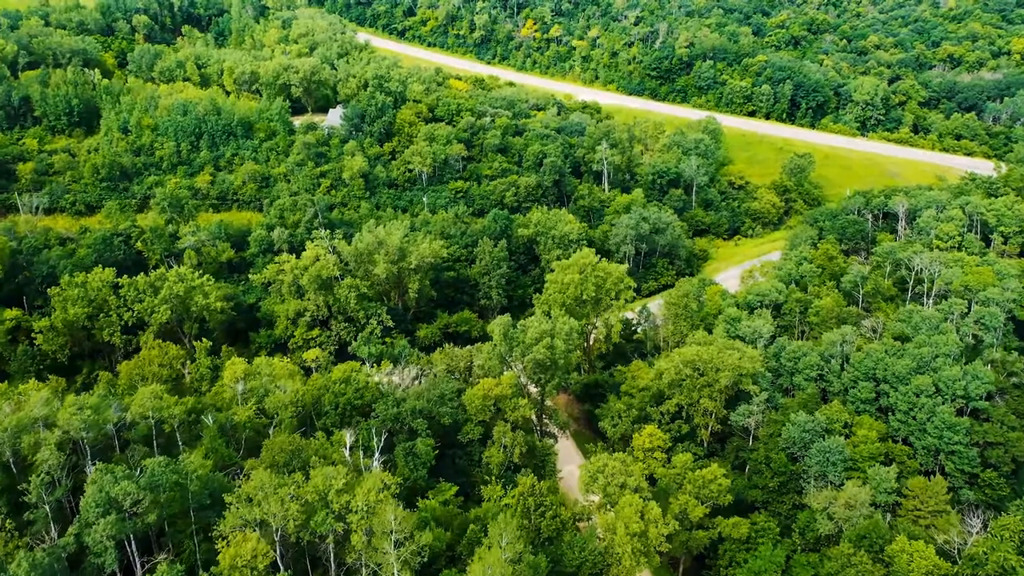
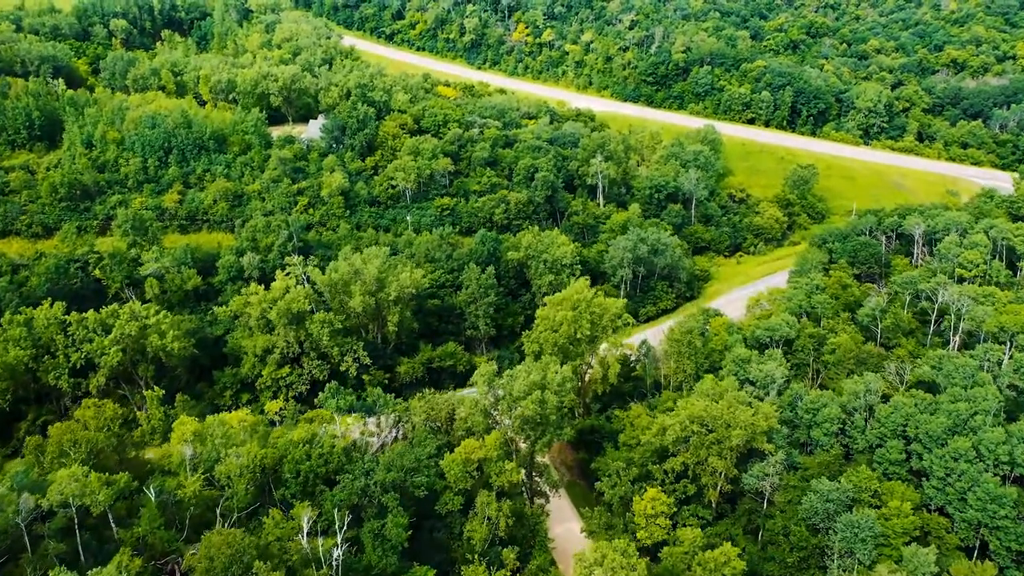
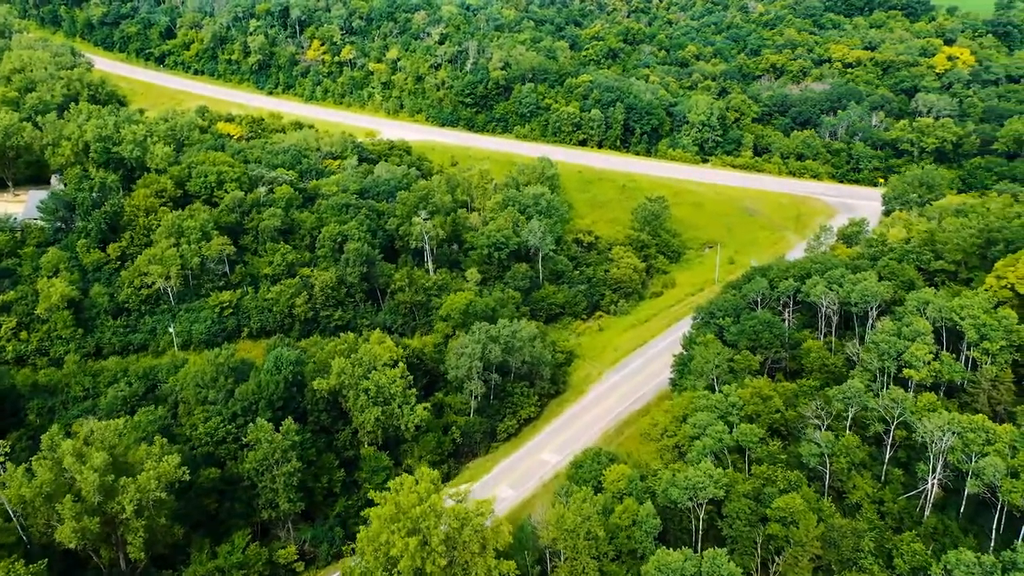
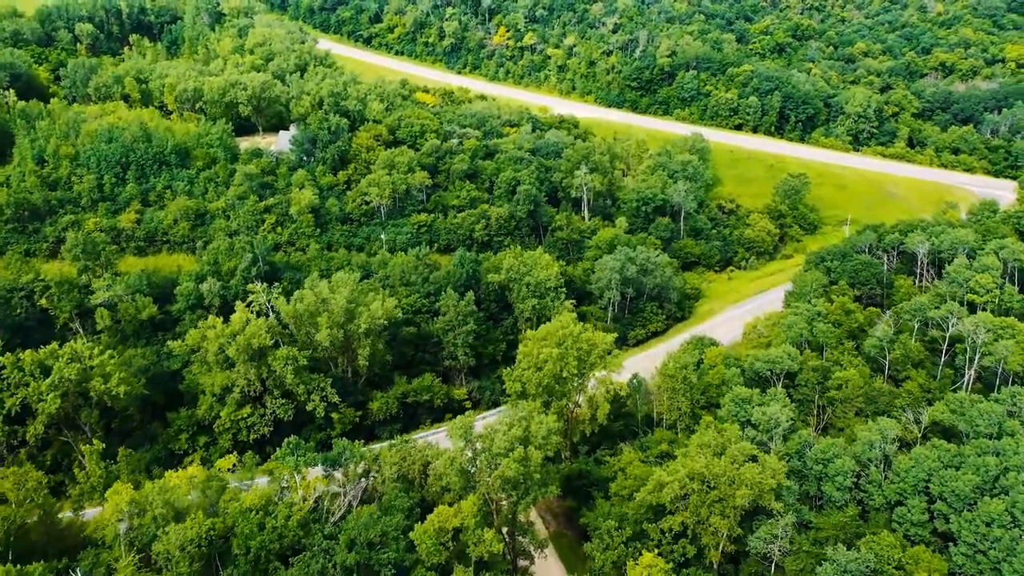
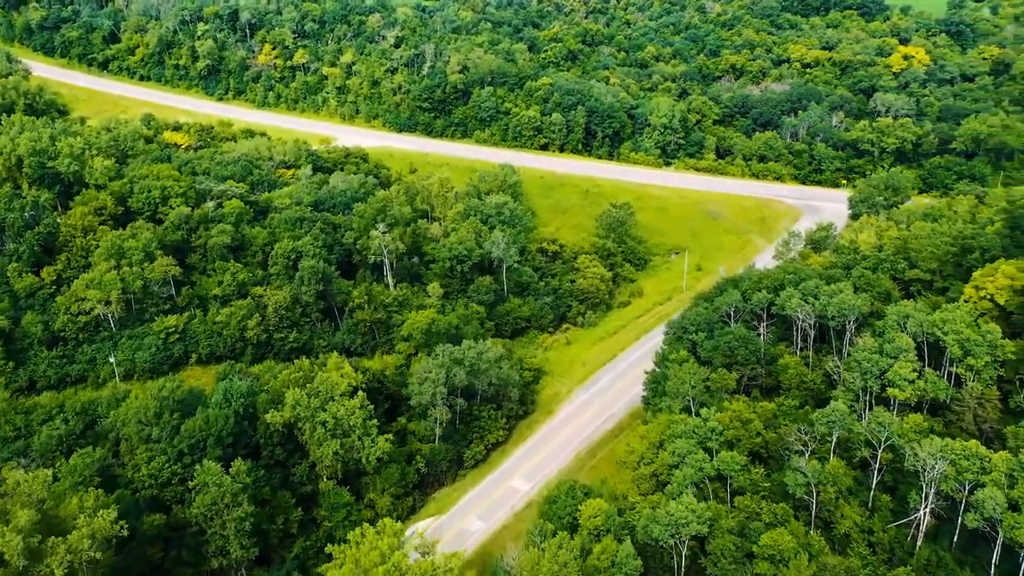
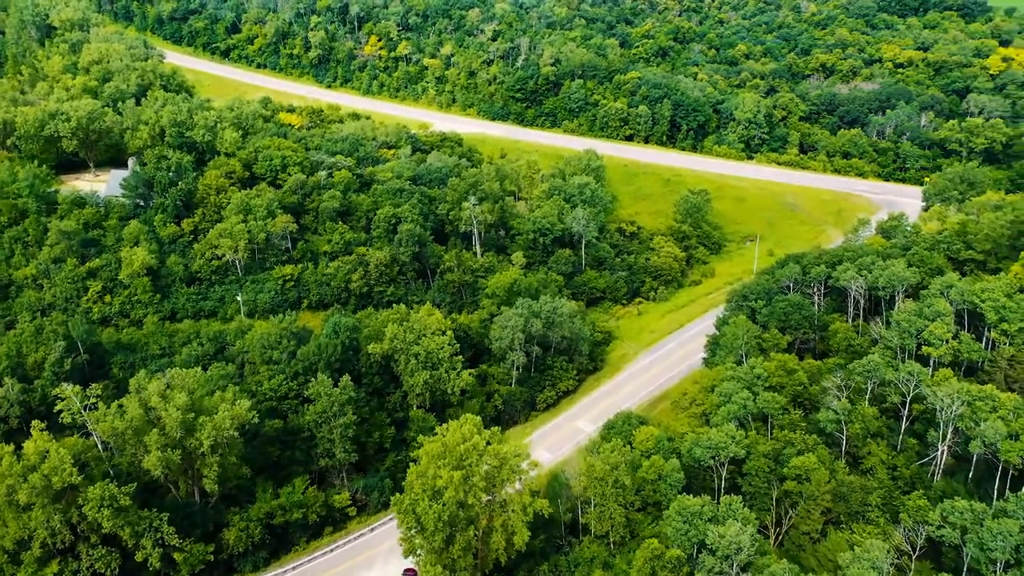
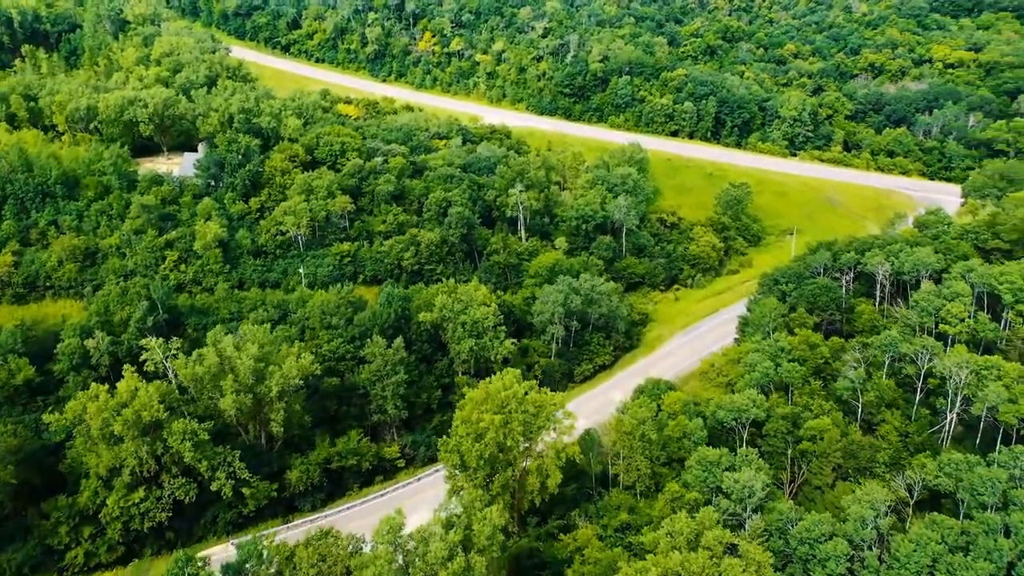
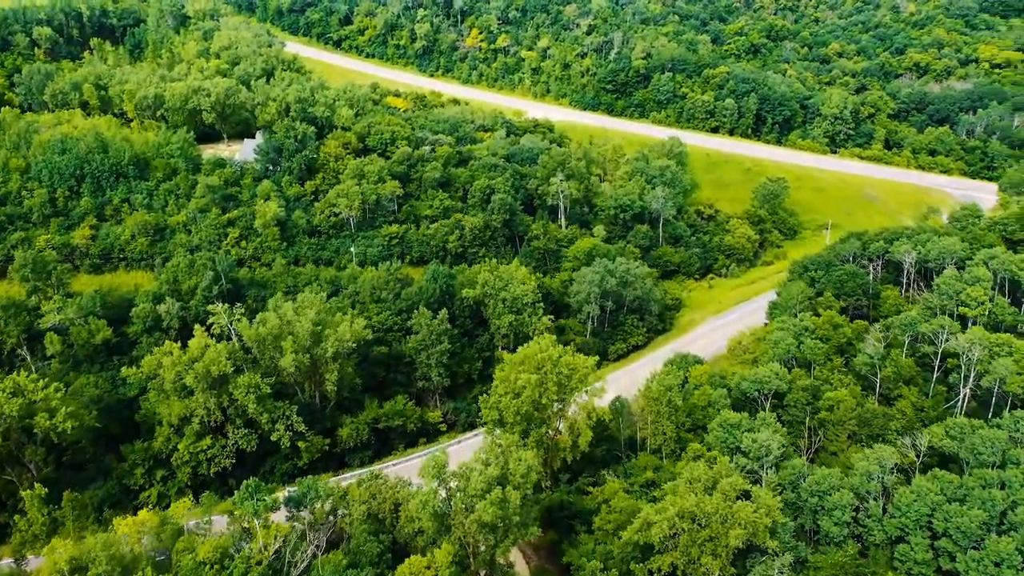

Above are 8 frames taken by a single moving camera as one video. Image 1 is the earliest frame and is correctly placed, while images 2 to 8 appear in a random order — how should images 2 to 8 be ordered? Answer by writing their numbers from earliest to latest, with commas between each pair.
2, 4, 8, 7, 6, 3, 5
